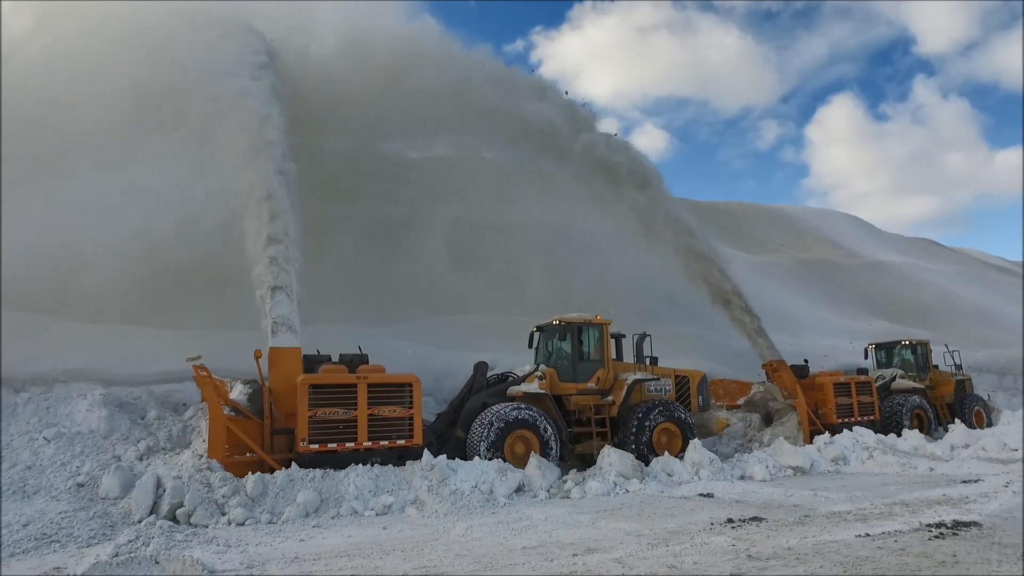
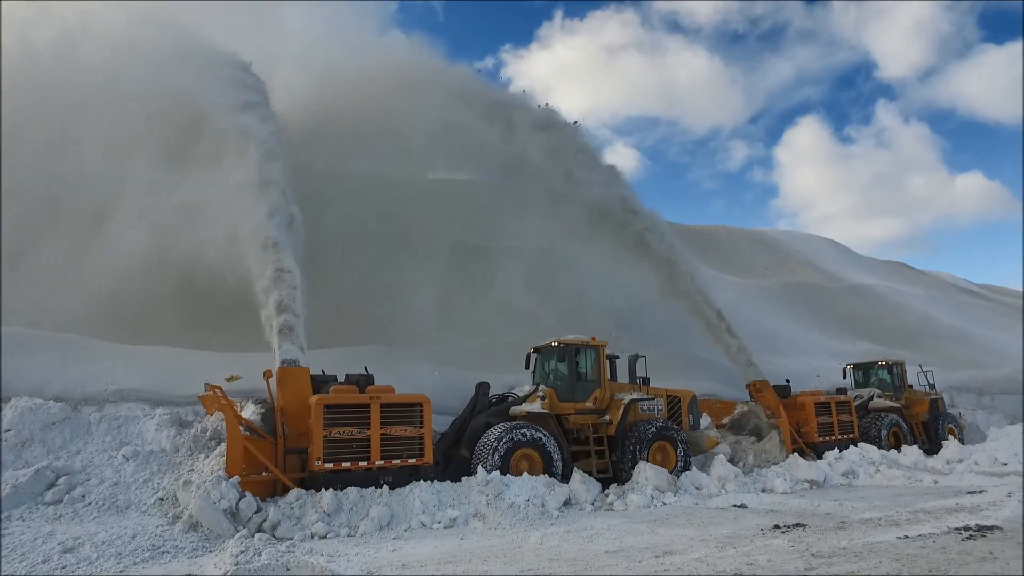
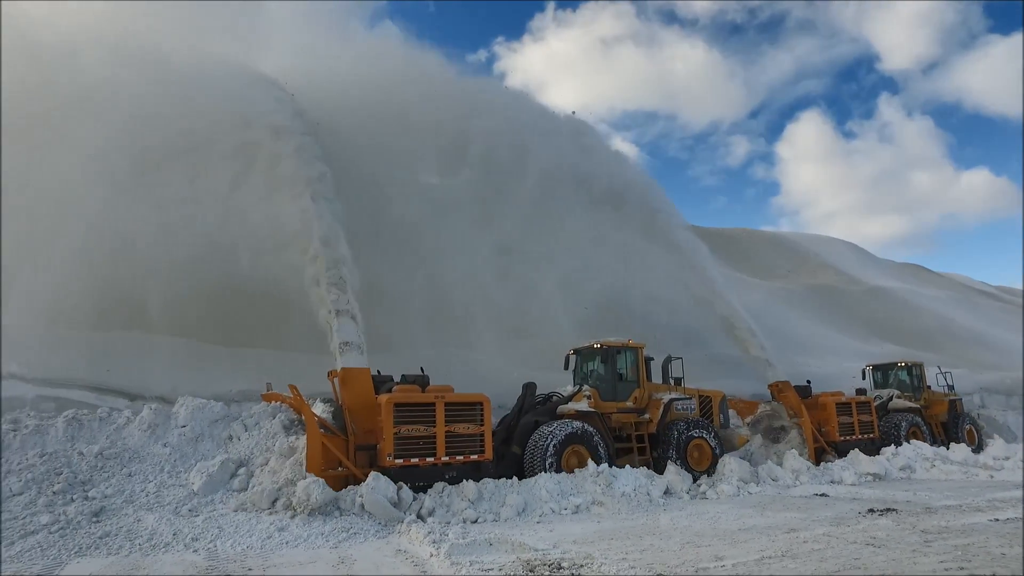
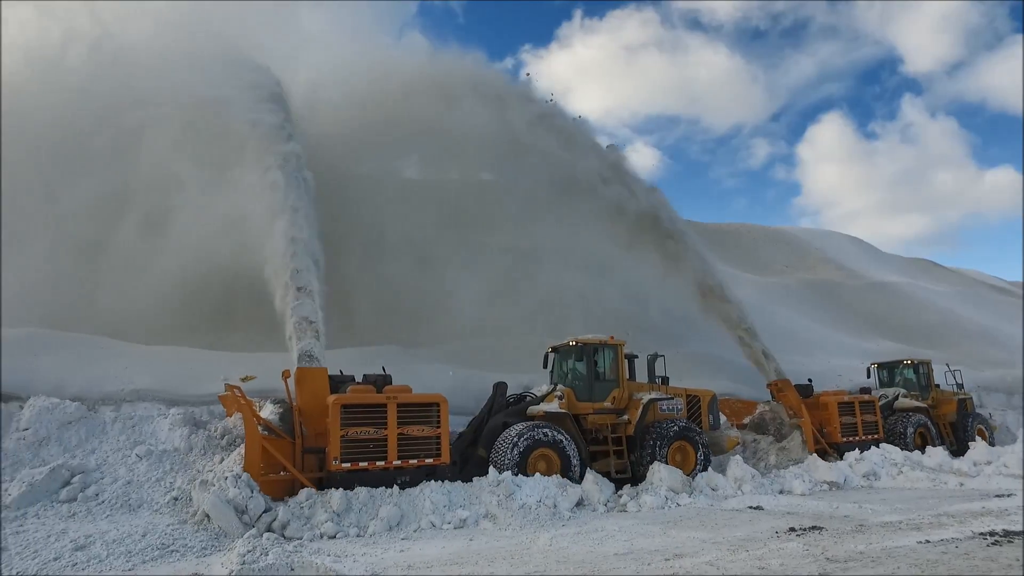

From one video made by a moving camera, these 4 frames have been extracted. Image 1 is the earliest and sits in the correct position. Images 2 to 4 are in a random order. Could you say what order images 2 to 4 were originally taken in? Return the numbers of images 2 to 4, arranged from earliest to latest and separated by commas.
4, 2, 3
